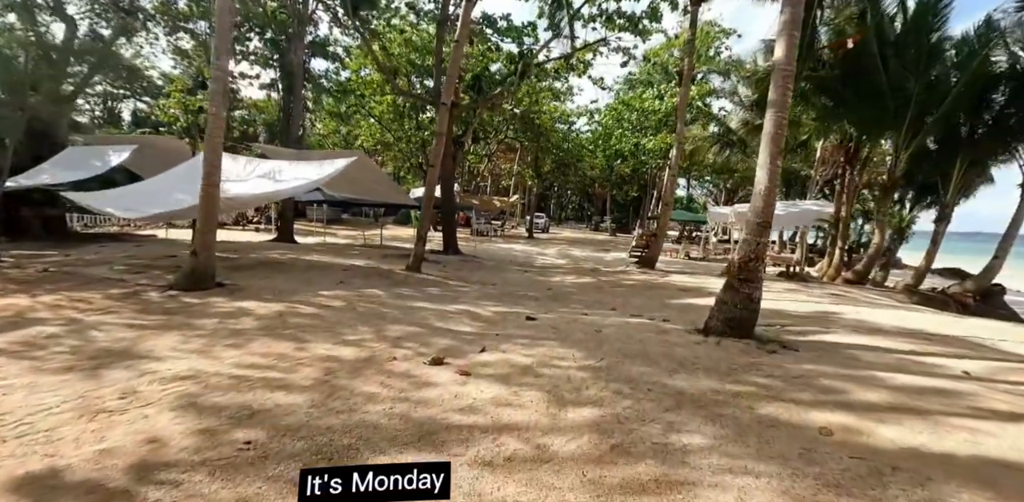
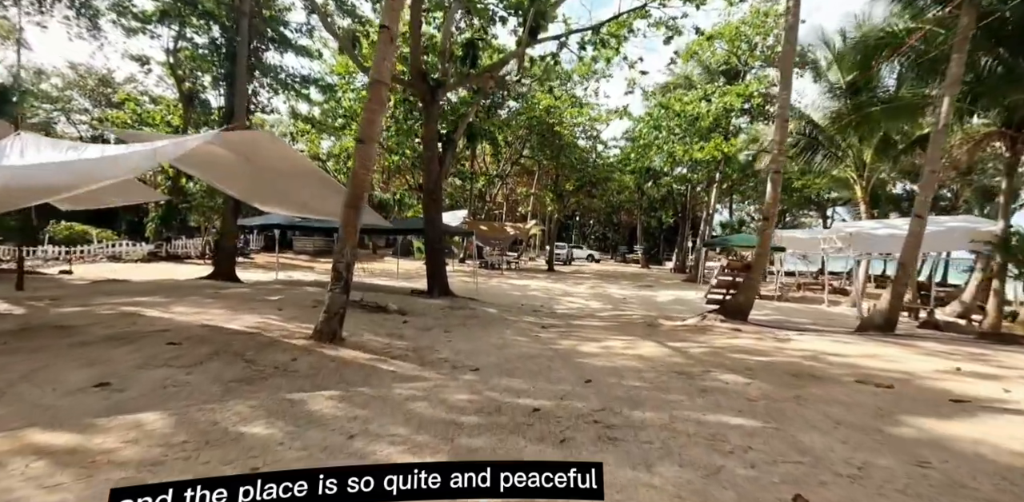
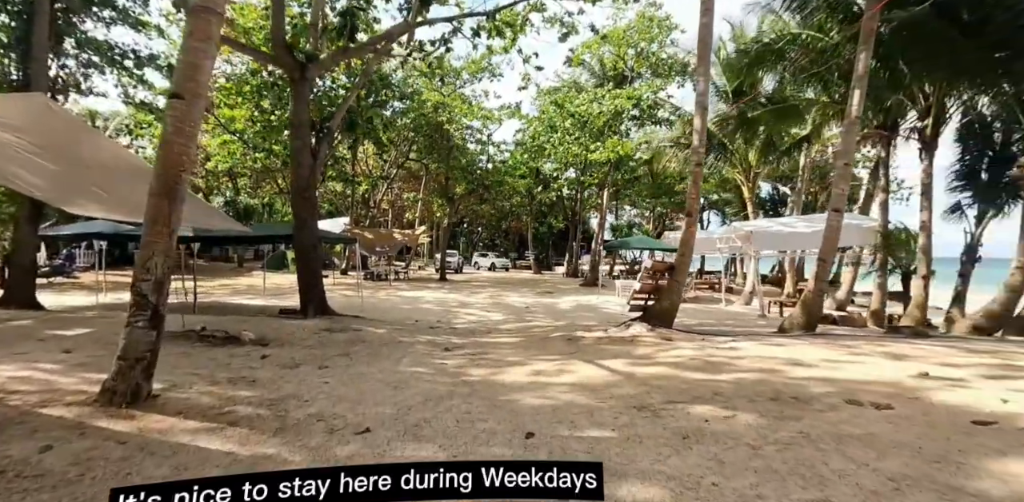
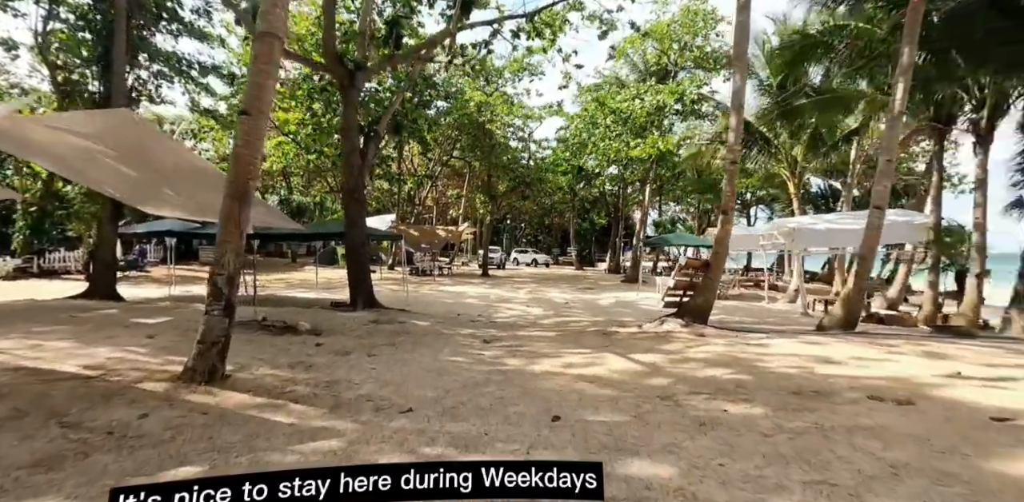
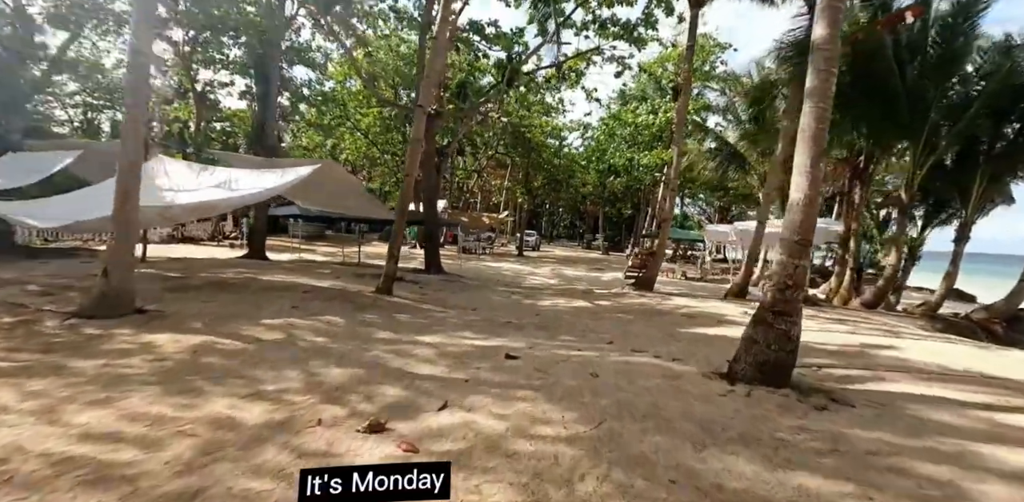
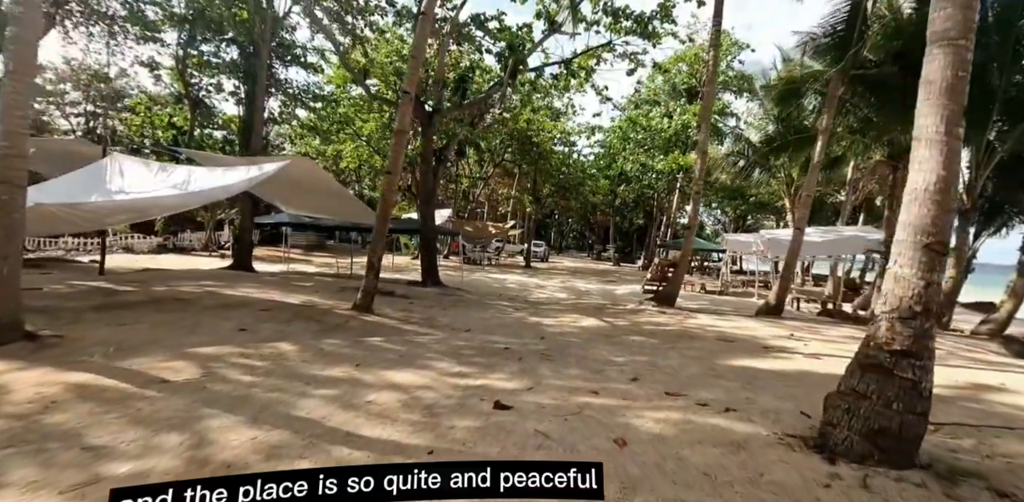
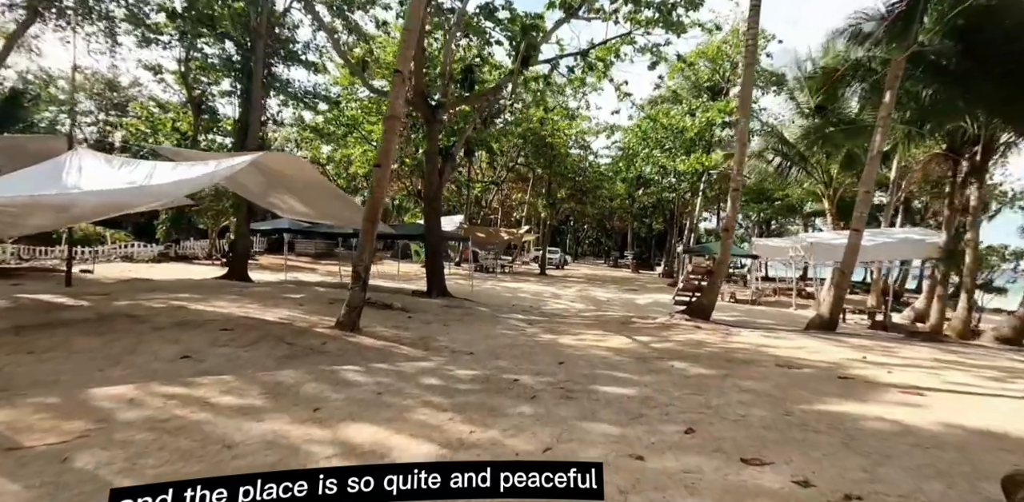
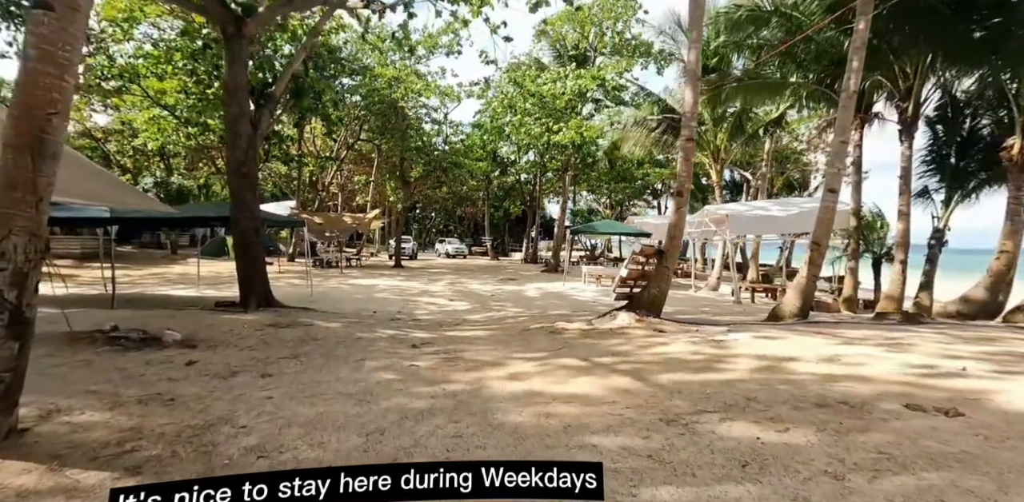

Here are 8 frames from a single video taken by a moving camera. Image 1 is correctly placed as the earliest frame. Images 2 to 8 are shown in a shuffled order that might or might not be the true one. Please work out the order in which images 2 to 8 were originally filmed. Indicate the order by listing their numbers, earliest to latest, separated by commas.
5, 6, 7, 2, 4, 3, 8
